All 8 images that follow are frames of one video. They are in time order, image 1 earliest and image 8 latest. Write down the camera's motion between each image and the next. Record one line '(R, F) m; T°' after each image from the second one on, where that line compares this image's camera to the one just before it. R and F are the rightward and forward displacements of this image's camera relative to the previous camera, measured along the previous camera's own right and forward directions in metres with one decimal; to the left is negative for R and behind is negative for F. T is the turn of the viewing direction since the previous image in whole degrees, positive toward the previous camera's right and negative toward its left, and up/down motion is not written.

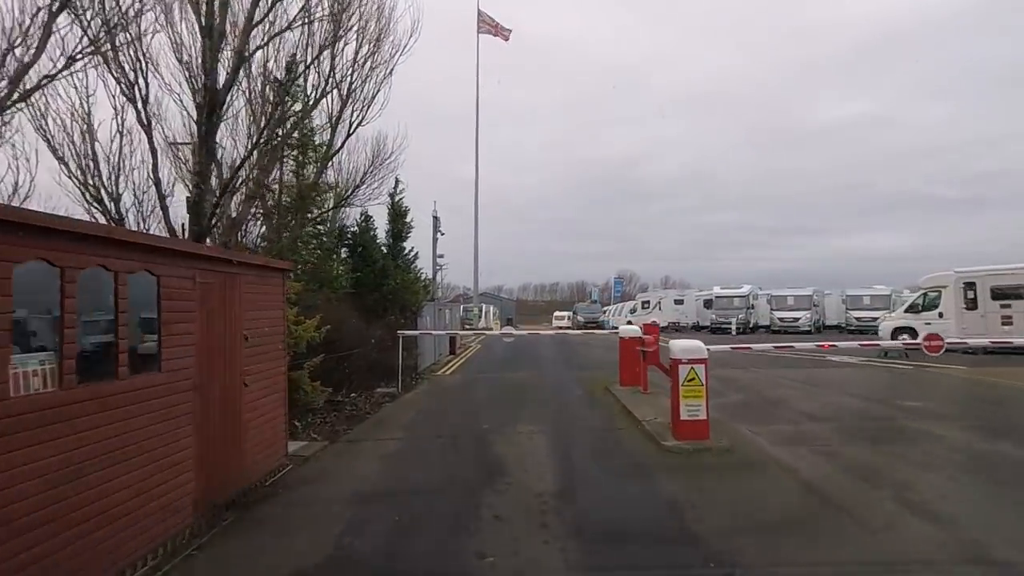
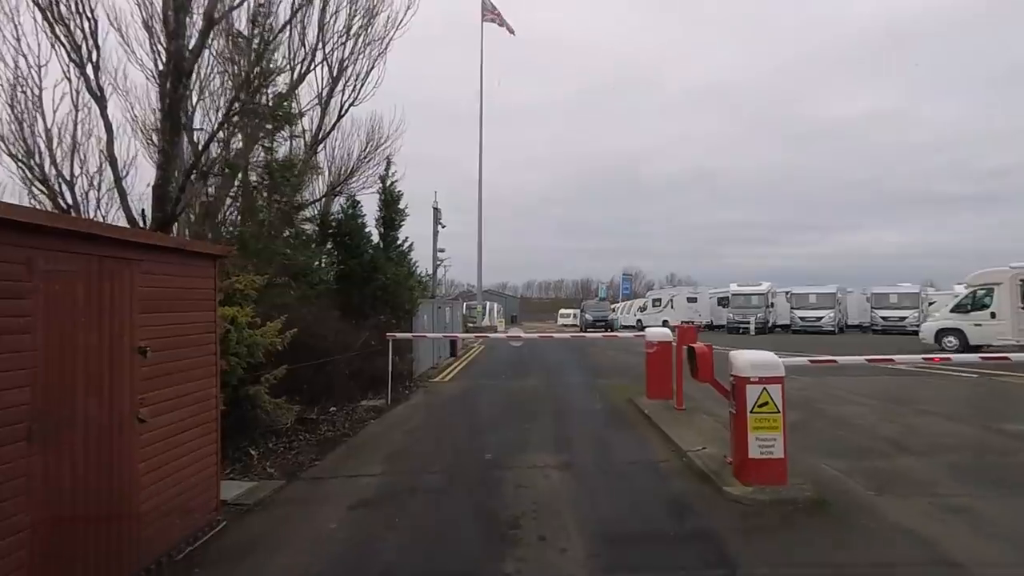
(-0.1, +2.1) m; 0°
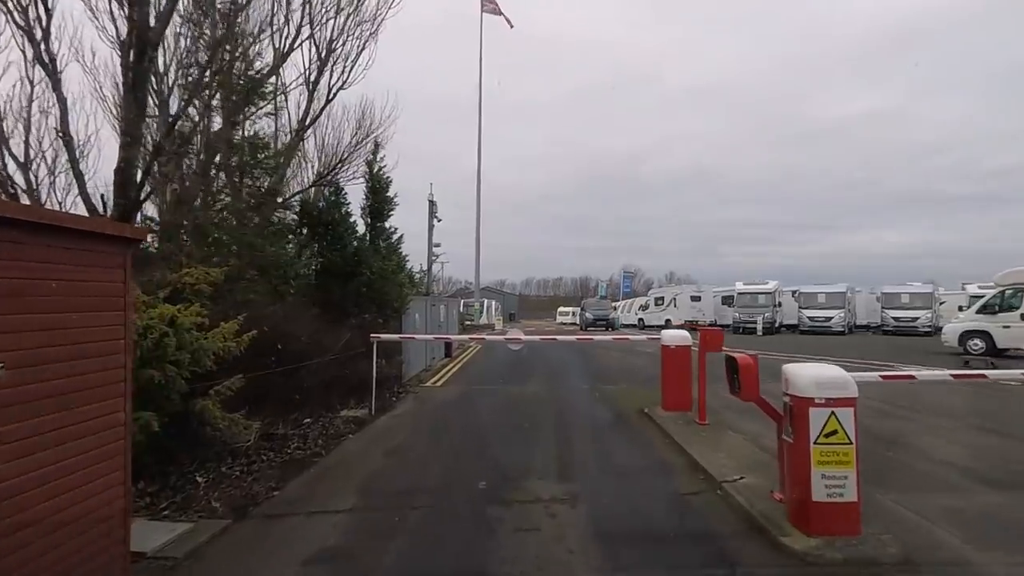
(0.0, +1.3) m; 0°
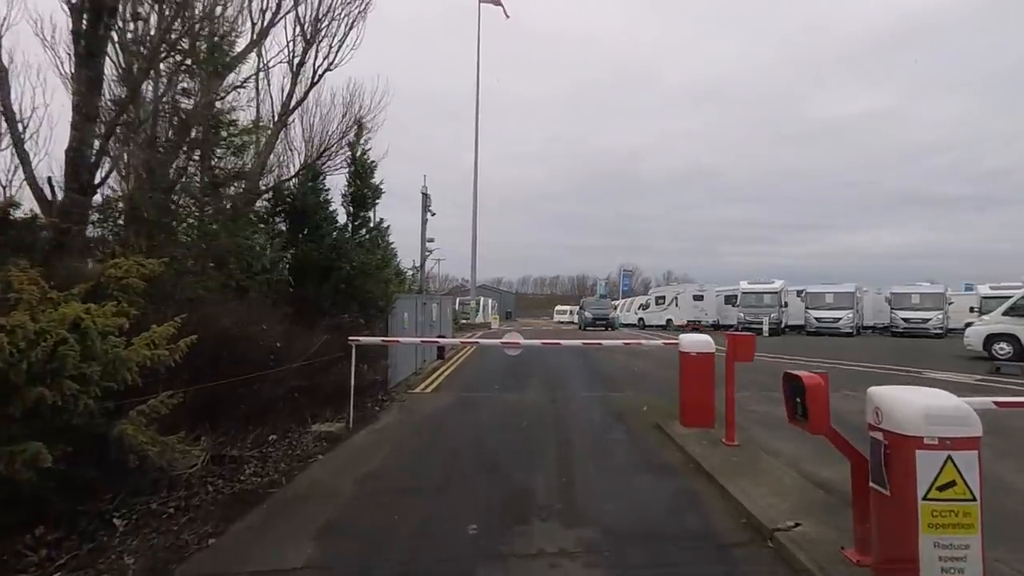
(0.0, +1.3) m; 0°
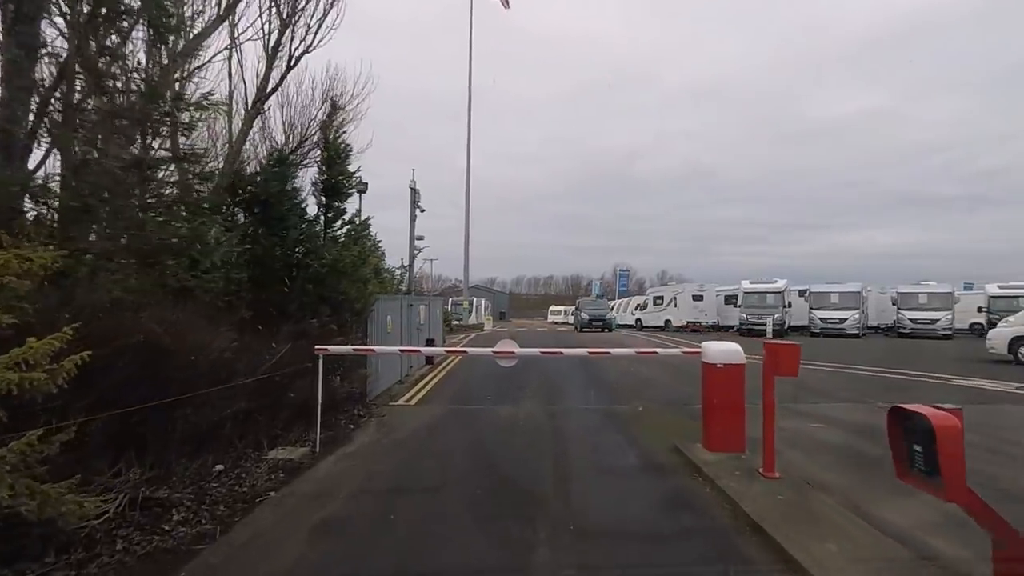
(0.0, +1.4) m; +1°
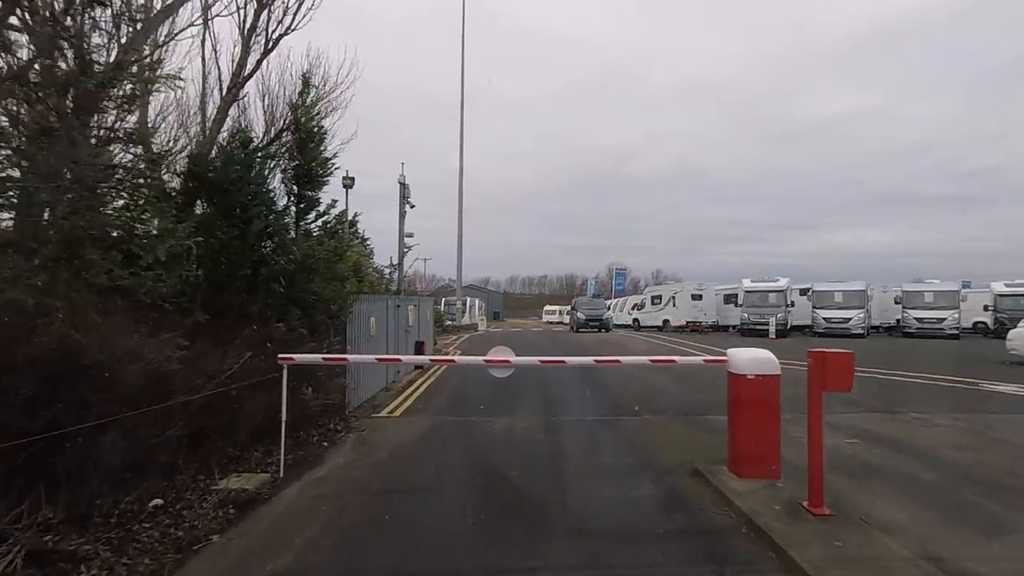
(0.0, +1.2) m; +1°
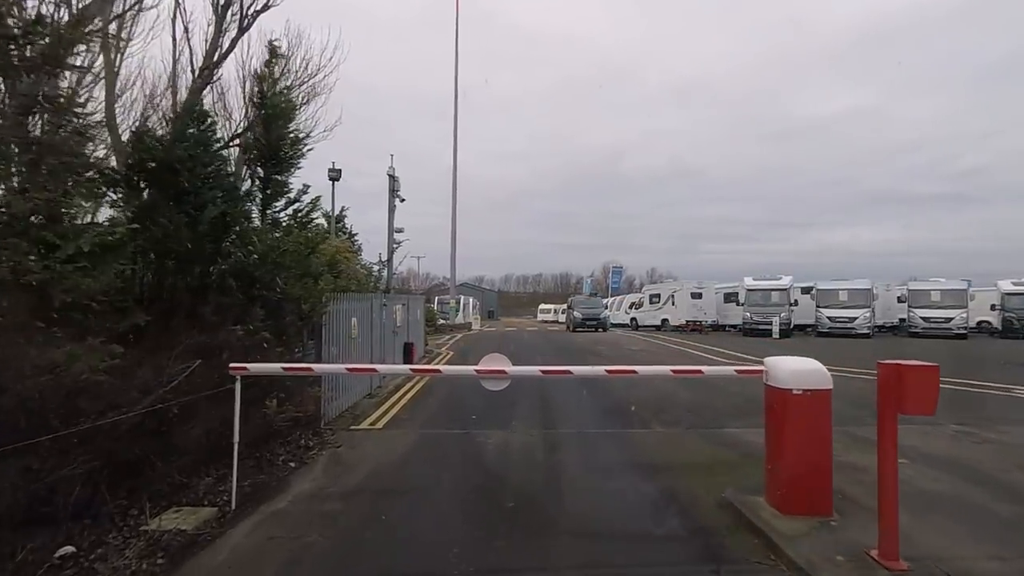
(0.0, +1.2) m; +1°
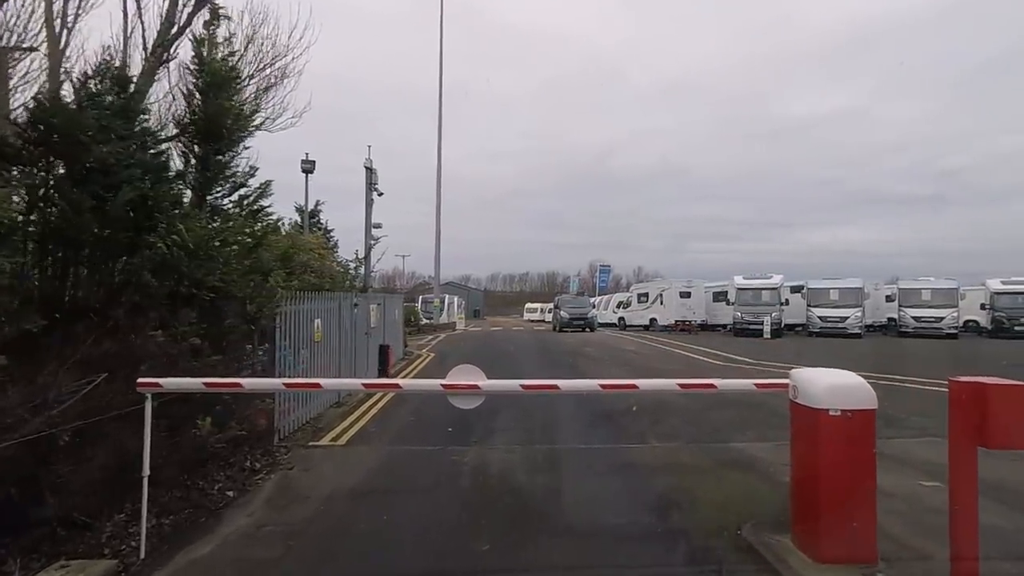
(+0.1, +1.1) m; +1°
